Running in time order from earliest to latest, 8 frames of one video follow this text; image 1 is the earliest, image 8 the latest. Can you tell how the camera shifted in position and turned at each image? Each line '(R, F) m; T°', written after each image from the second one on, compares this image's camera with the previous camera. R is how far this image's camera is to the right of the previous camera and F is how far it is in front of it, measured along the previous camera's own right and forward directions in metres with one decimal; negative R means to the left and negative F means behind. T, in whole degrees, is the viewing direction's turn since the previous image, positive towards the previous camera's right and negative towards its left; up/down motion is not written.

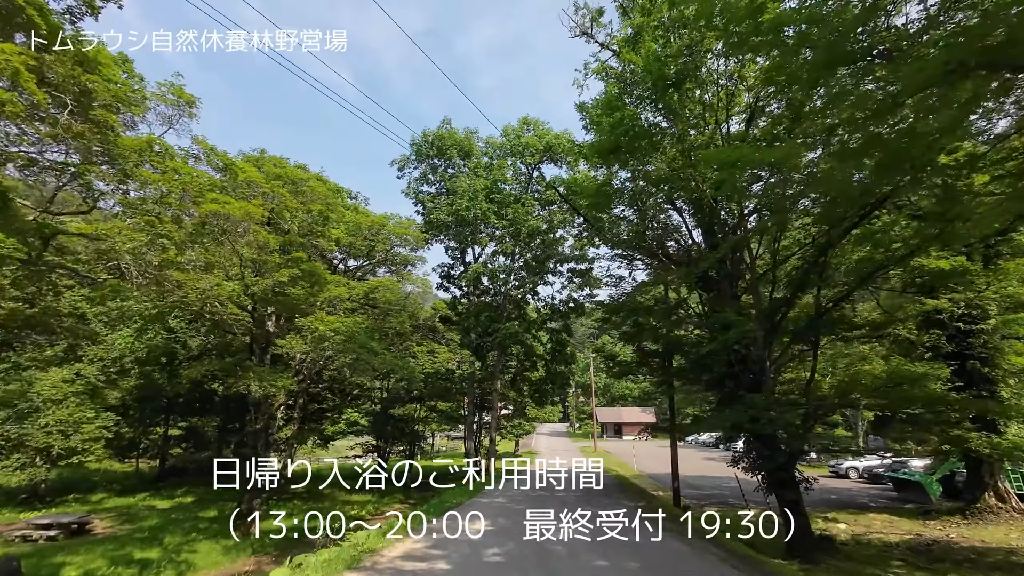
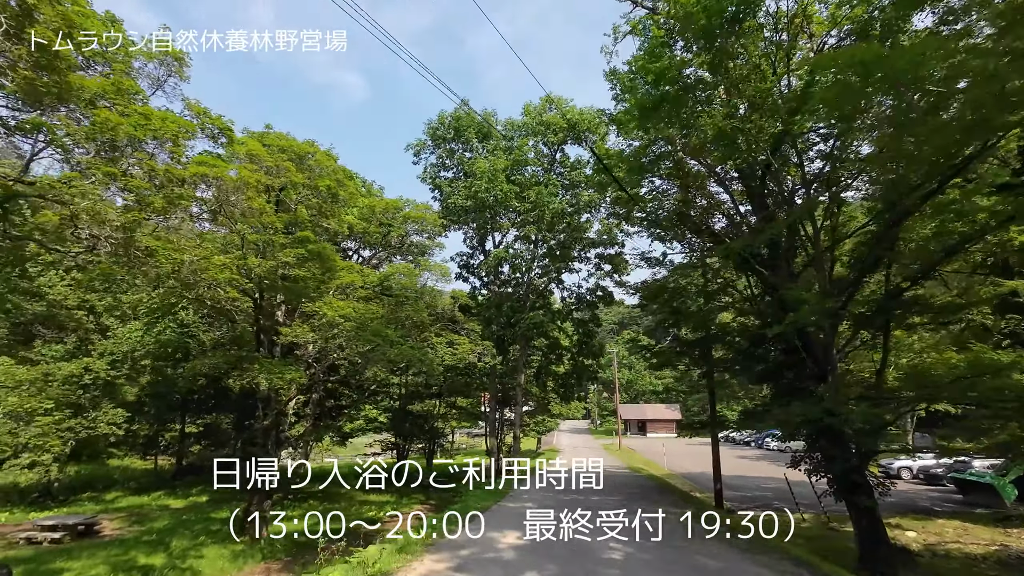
(-0.2, +1.0) m; -2°
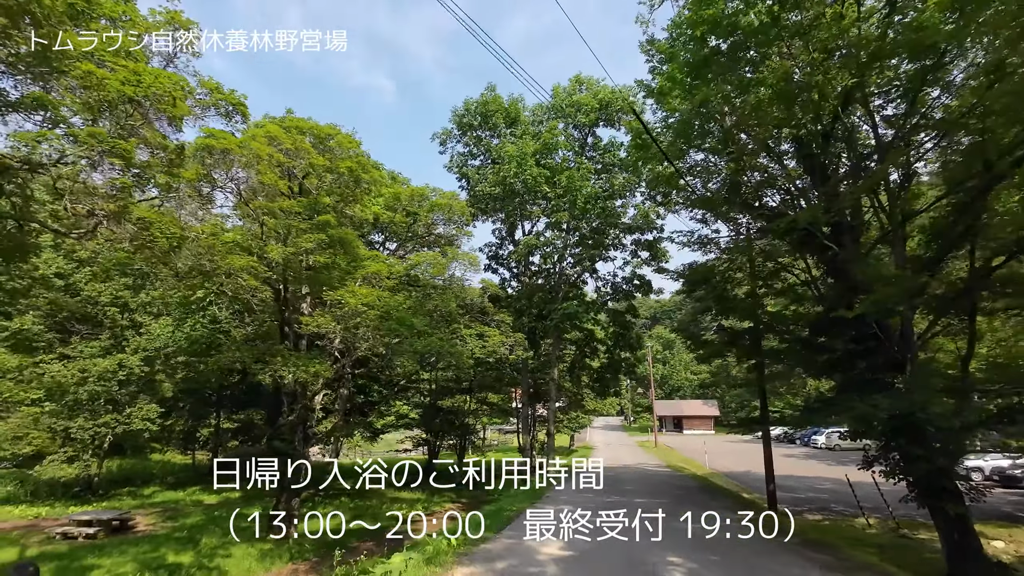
(-0.1, +0.7) m; -3°
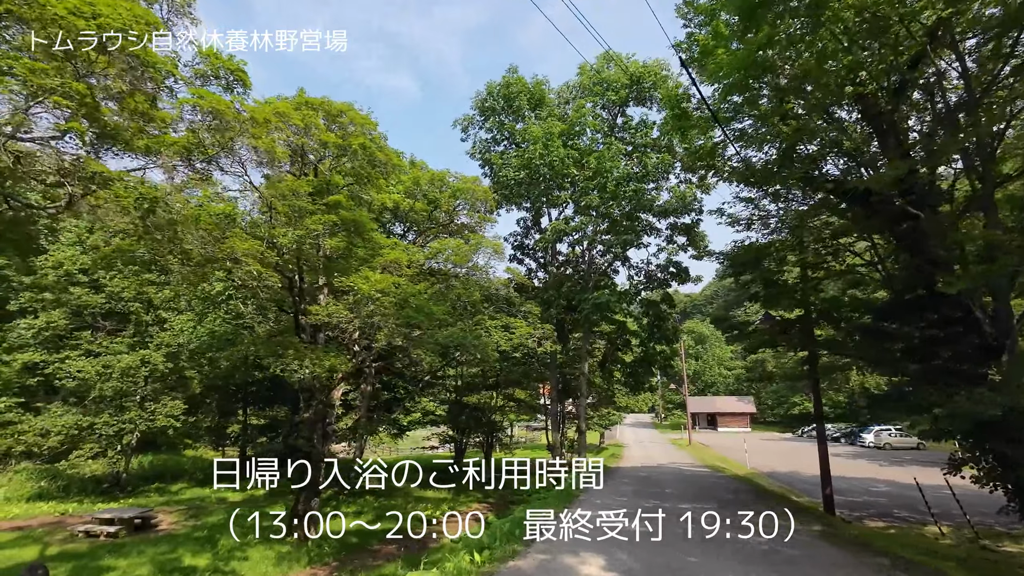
(0.0, +0.8) m; -3°
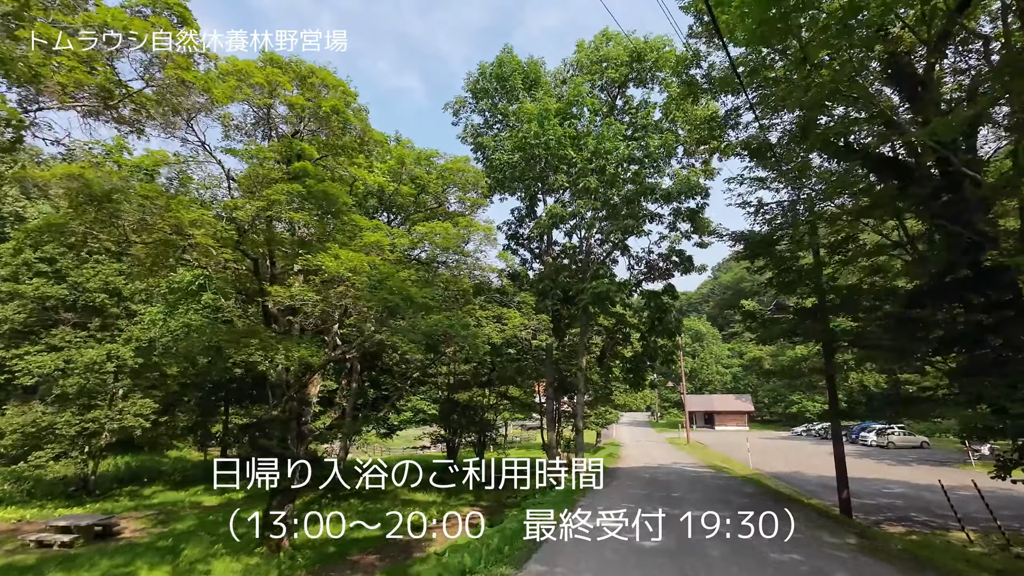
(+0.1, +0.9) m; +1°
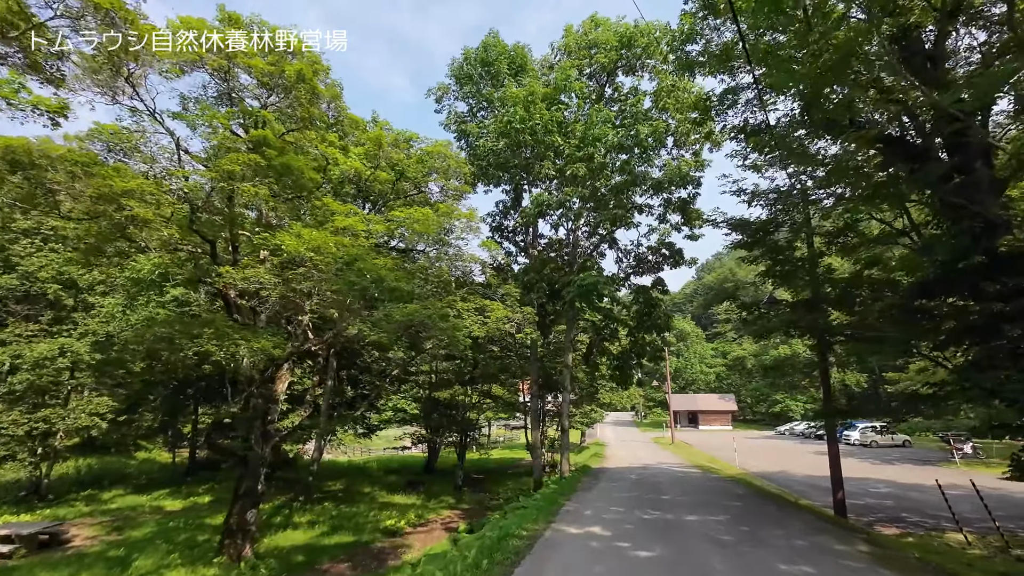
(0.0, +0.6) m; +2°
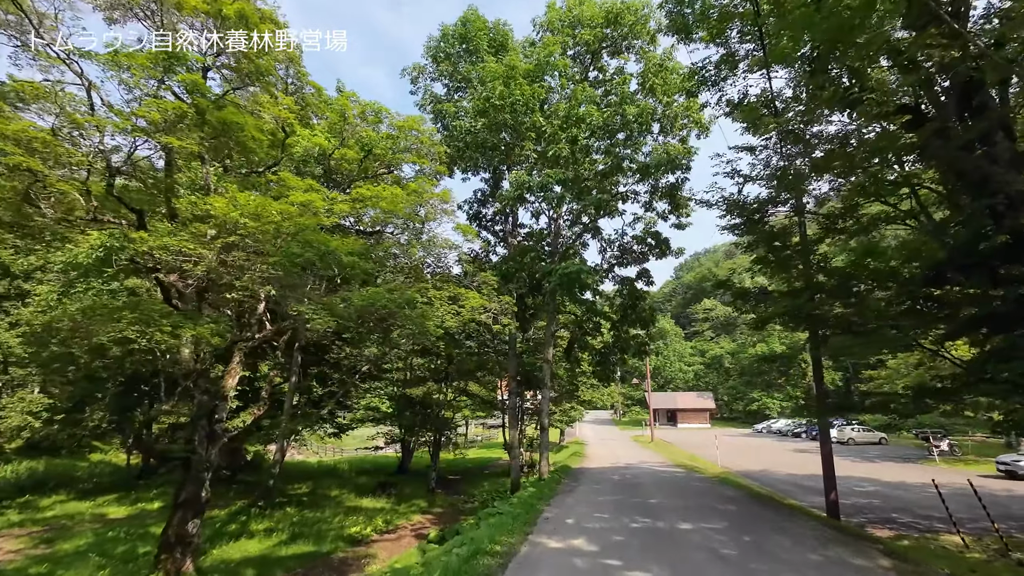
(+0.1, +0.8) m; +2°
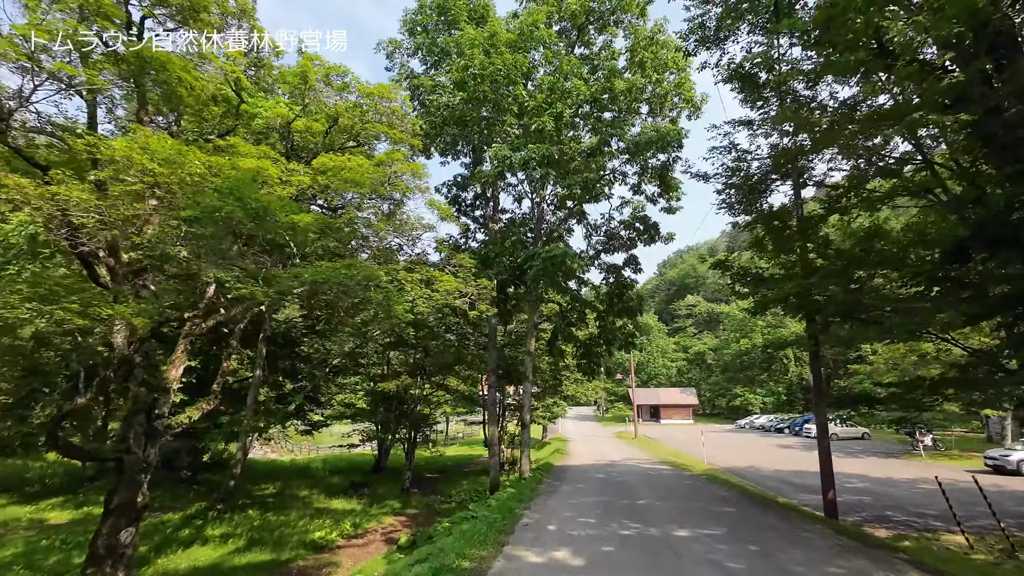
(+0.1, +0.8) m; +2°
